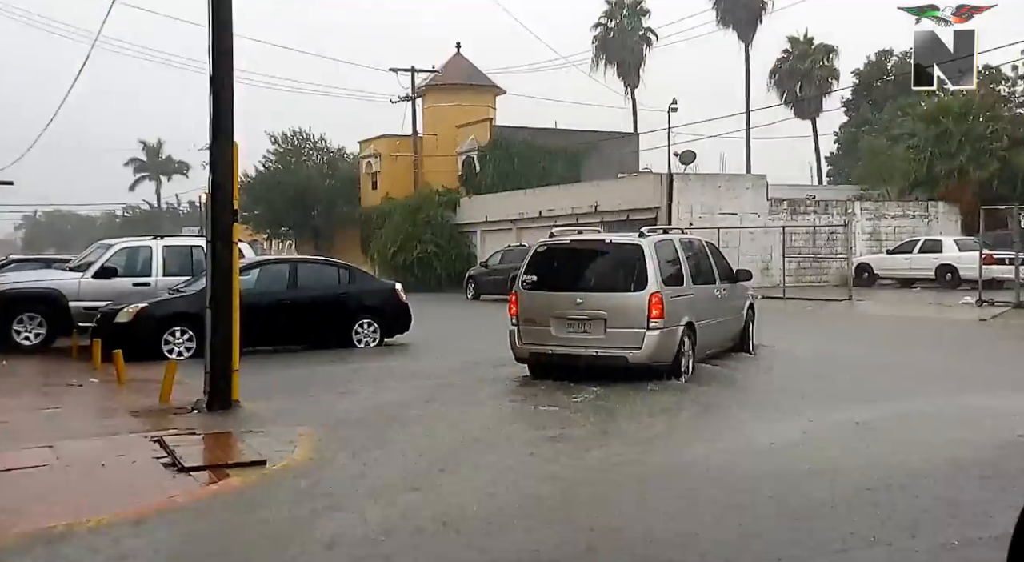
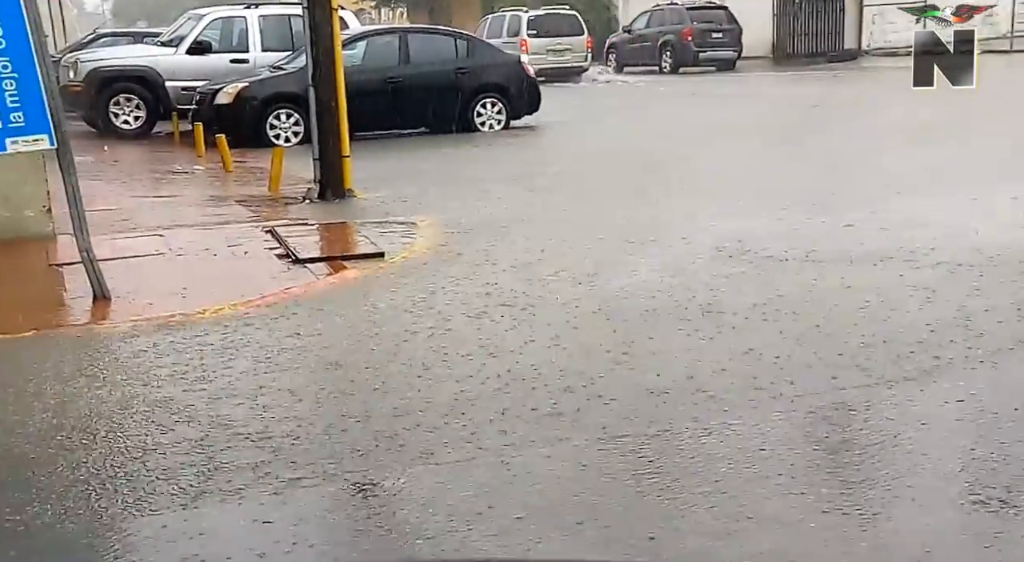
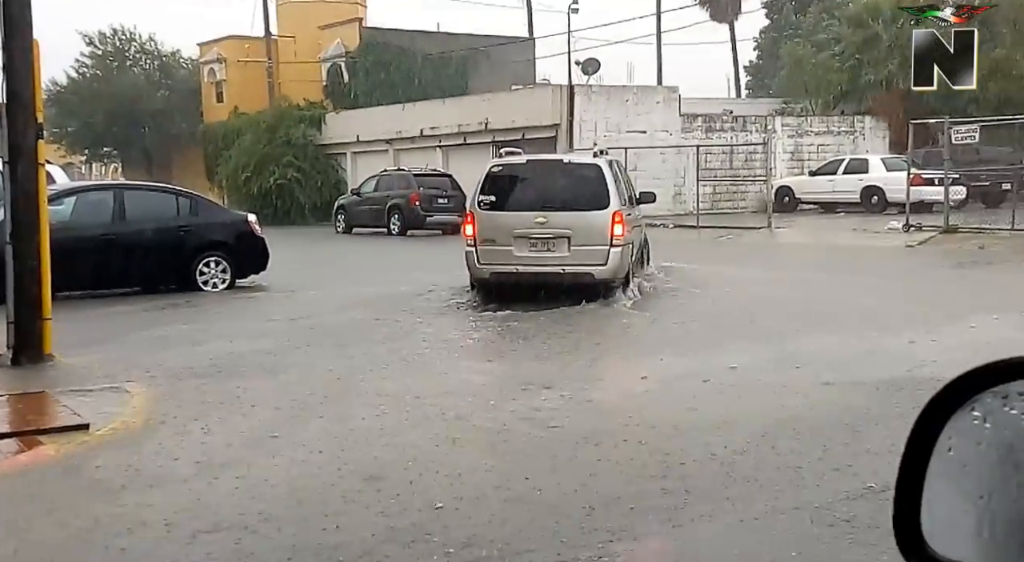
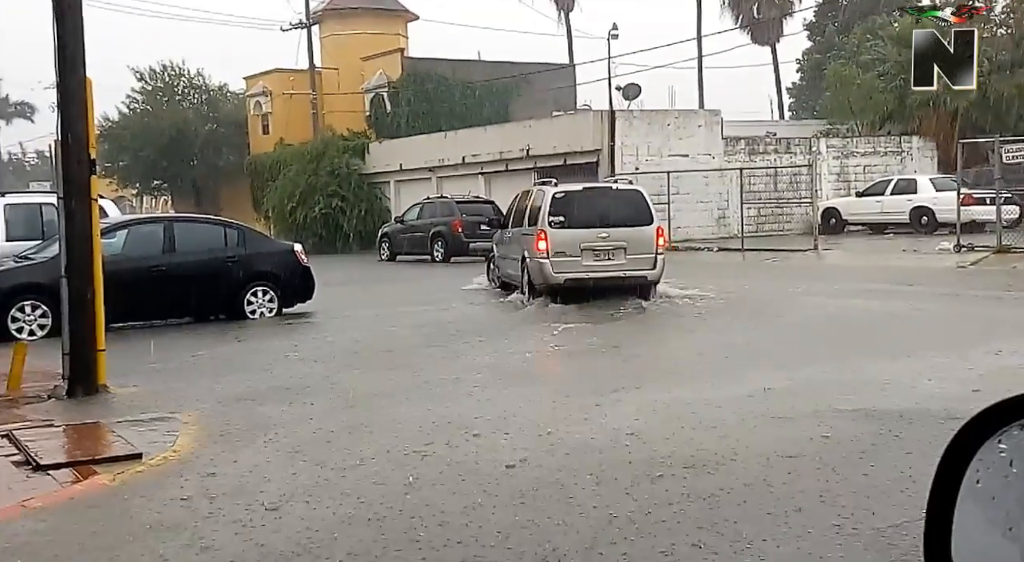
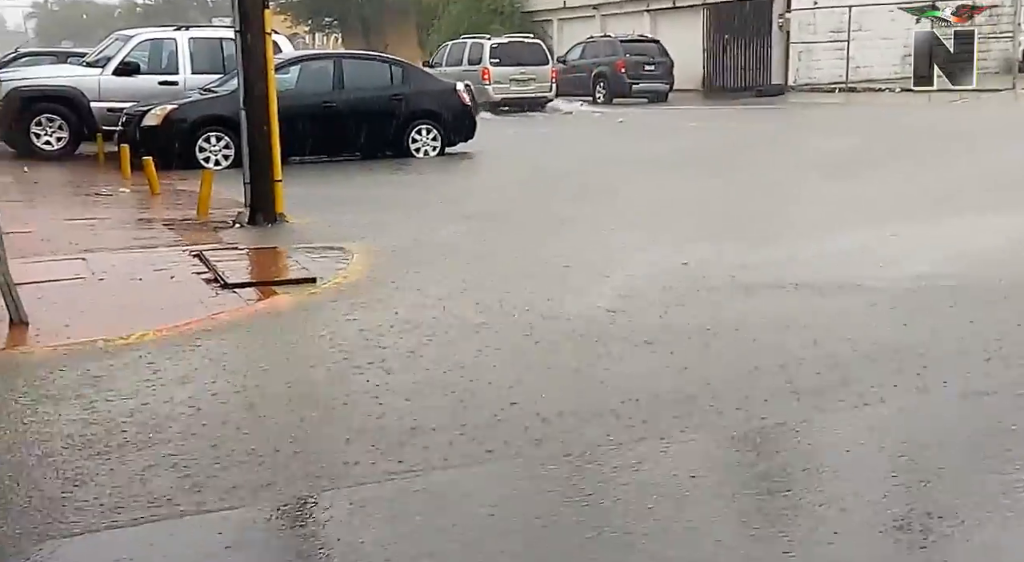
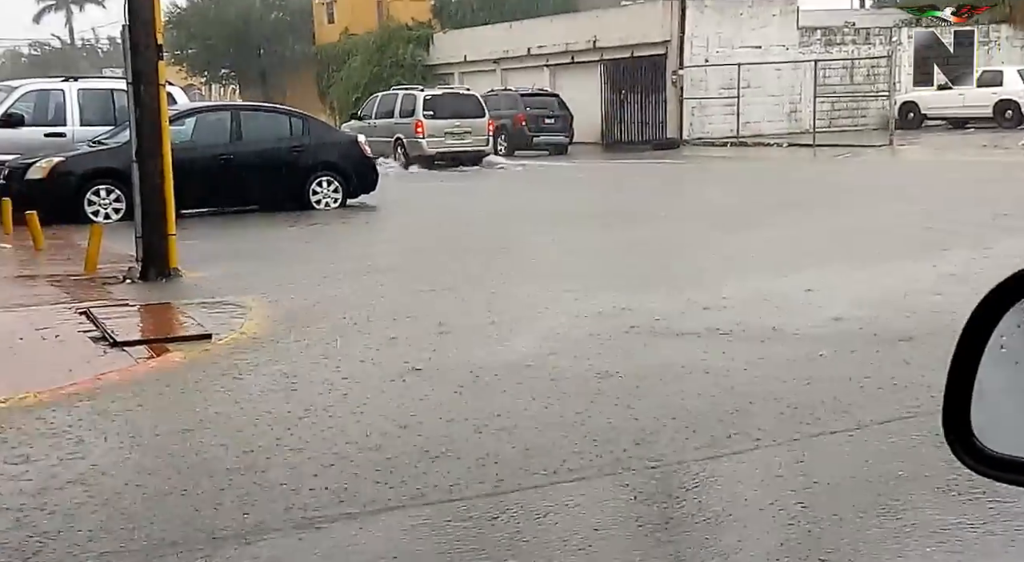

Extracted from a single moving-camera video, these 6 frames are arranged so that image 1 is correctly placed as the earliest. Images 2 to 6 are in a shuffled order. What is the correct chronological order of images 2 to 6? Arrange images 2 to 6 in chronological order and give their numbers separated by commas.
3, 4, 6, 5, 2
